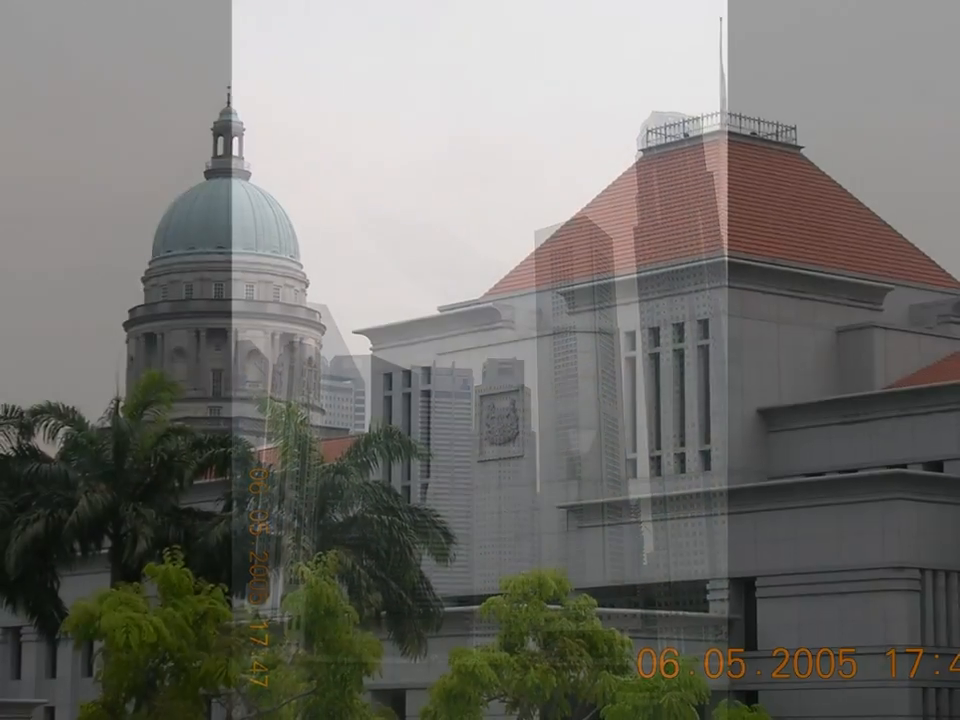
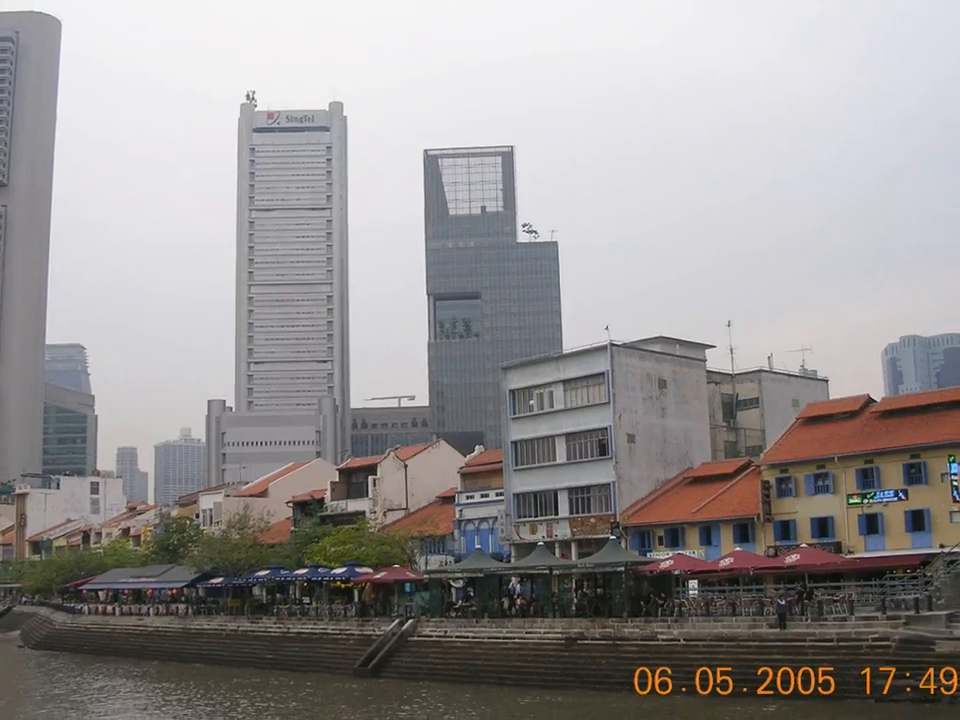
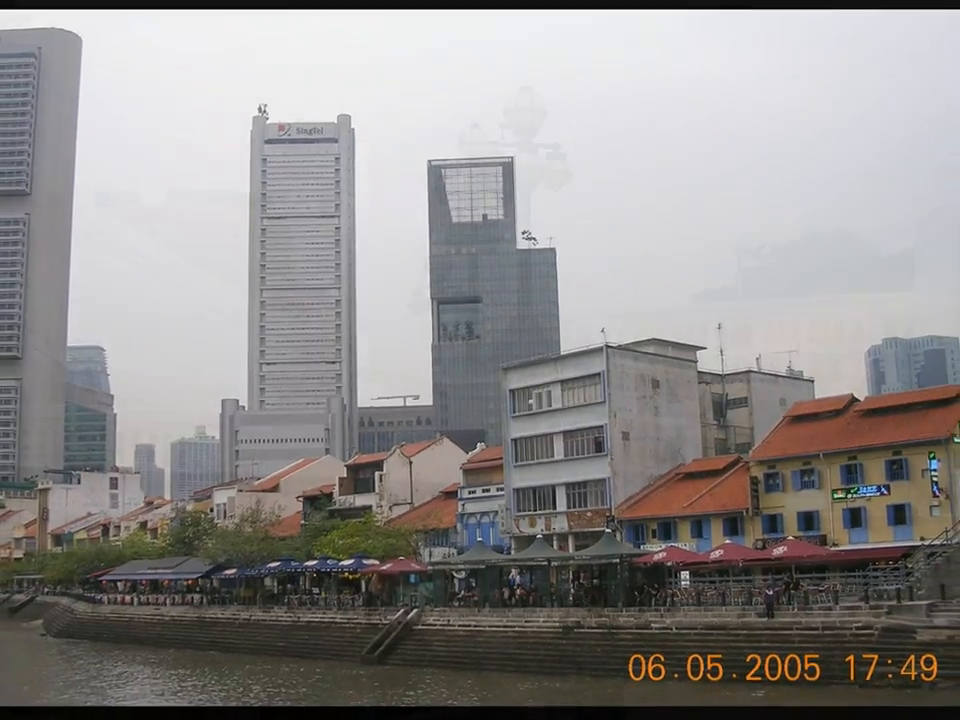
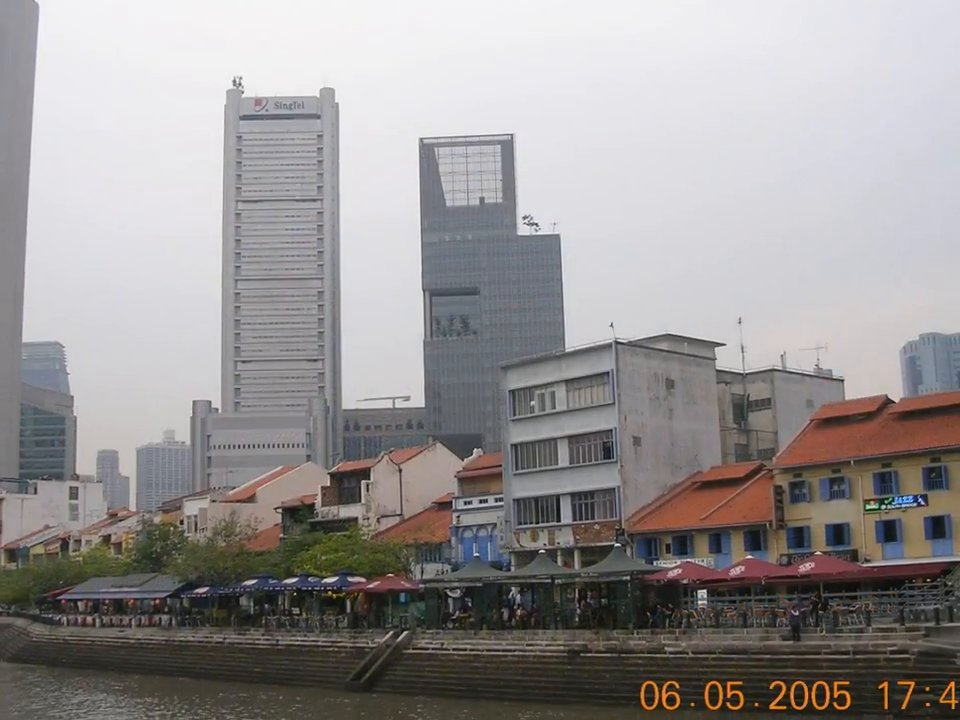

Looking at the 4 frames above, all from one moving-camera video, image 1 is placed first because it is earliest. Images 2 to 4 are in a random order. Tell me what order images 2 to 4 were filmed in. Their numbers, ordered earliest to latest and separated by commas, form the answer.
4, 2, 3
